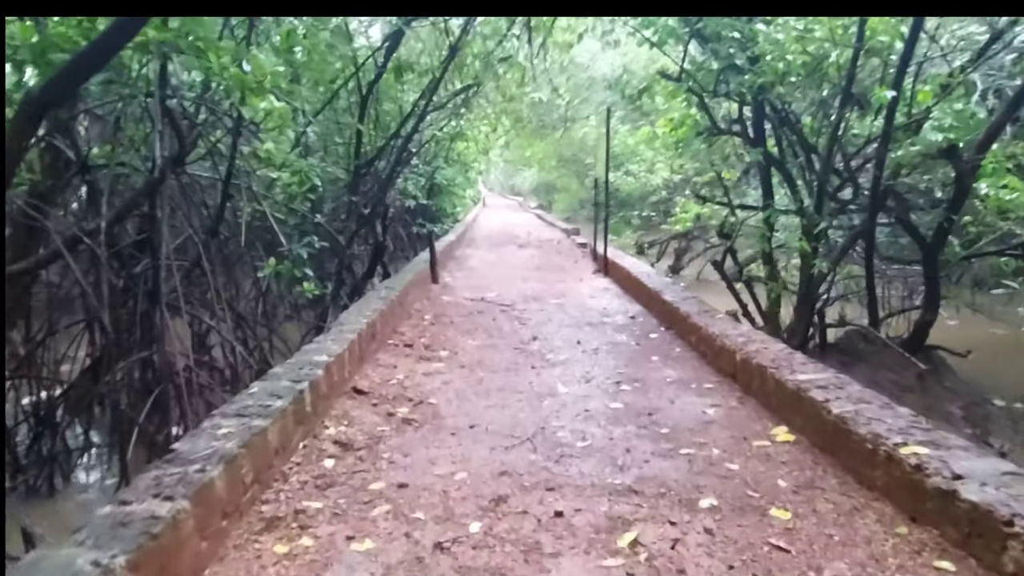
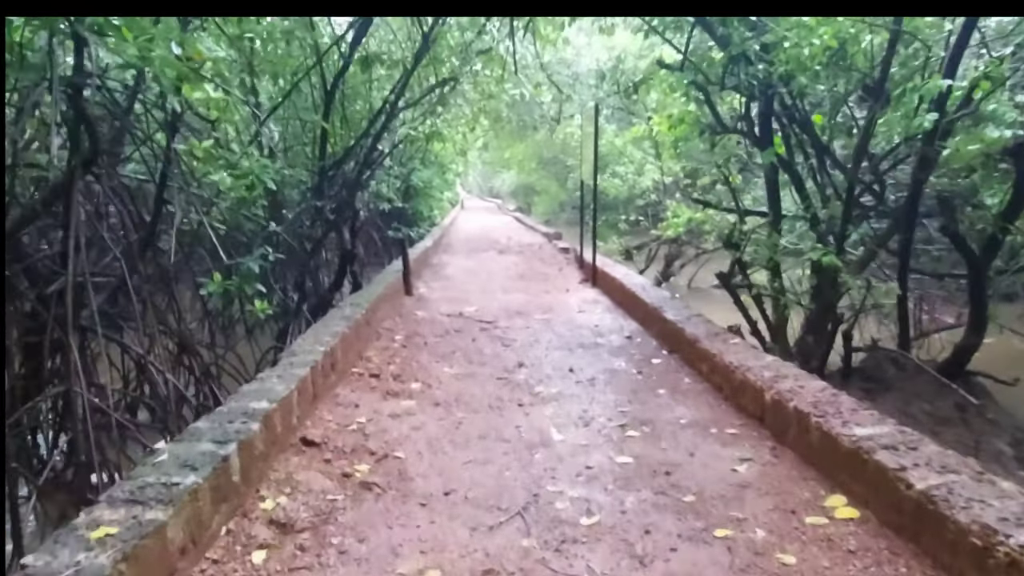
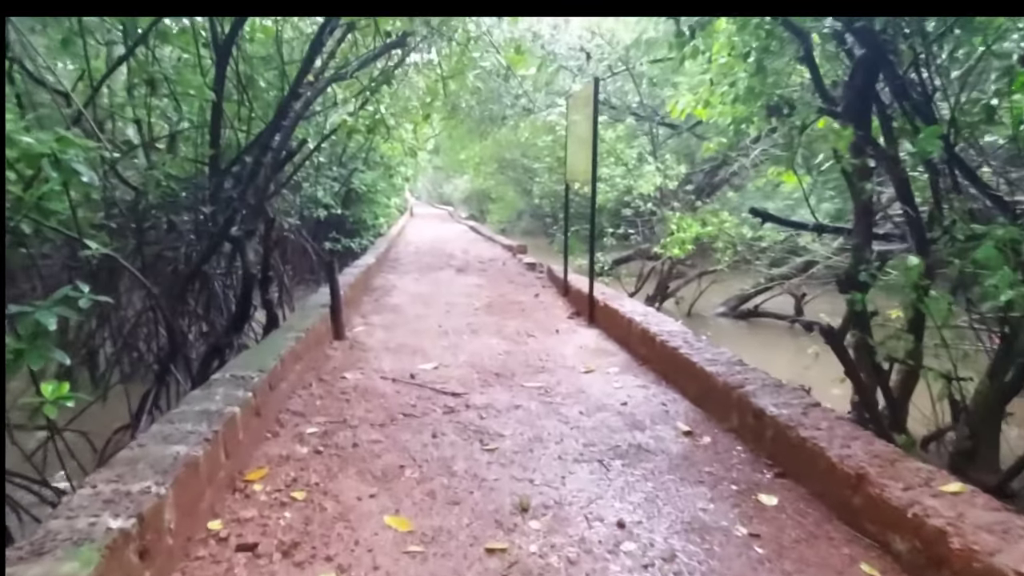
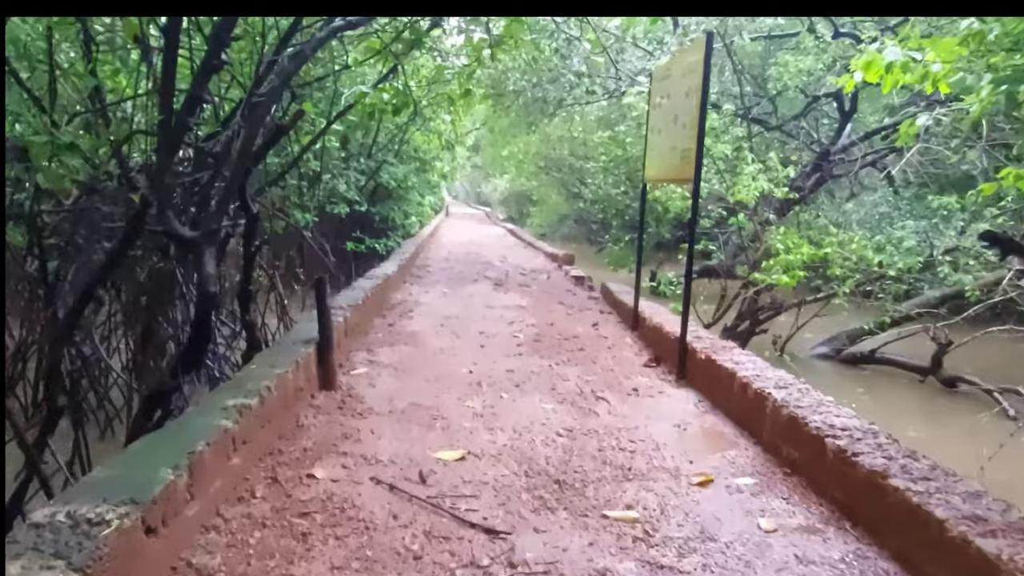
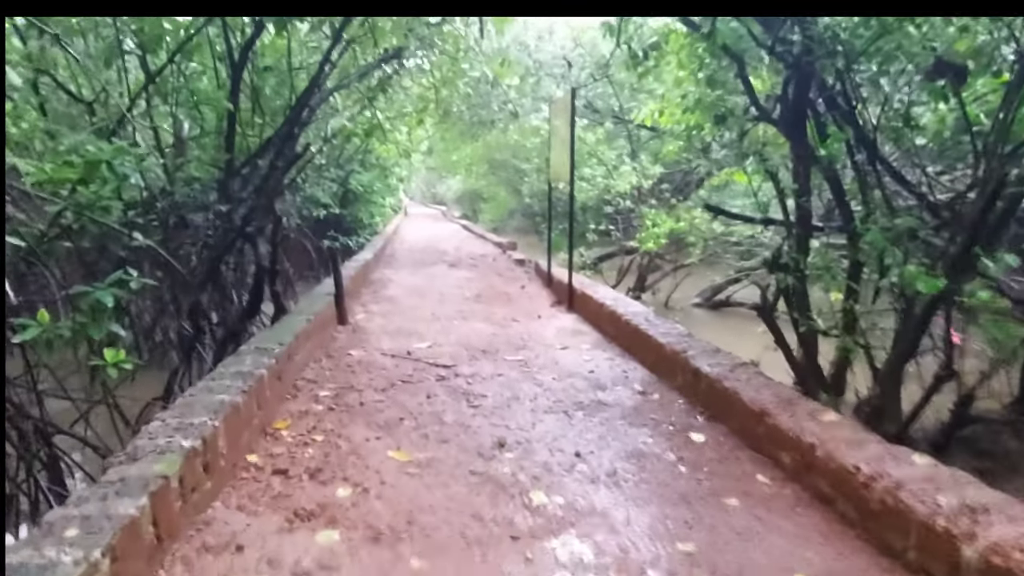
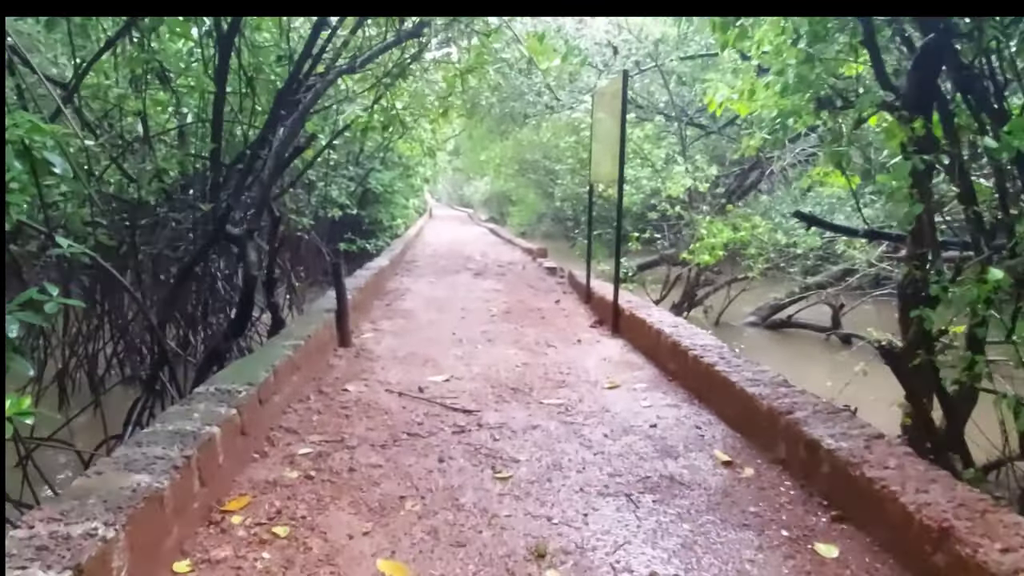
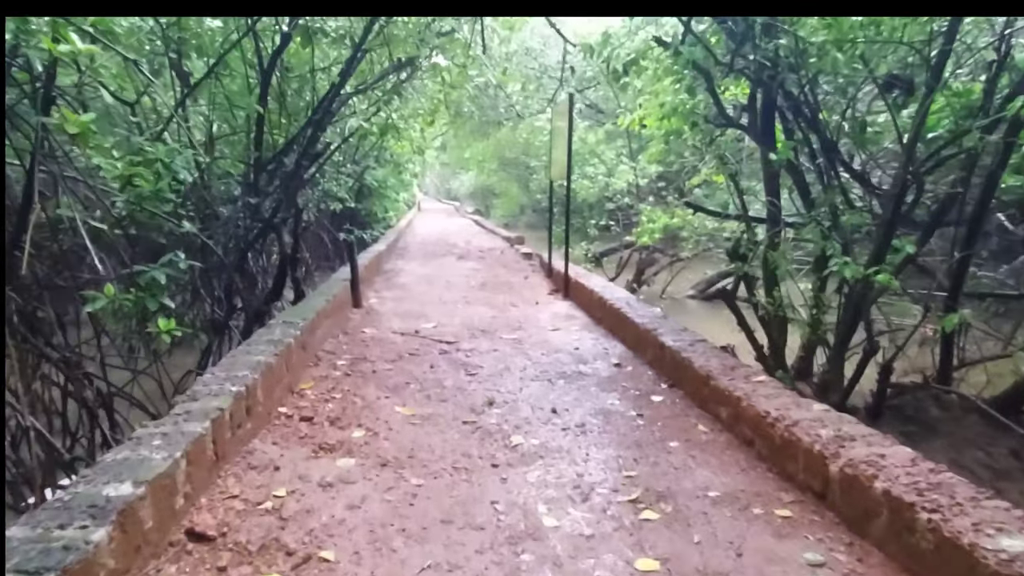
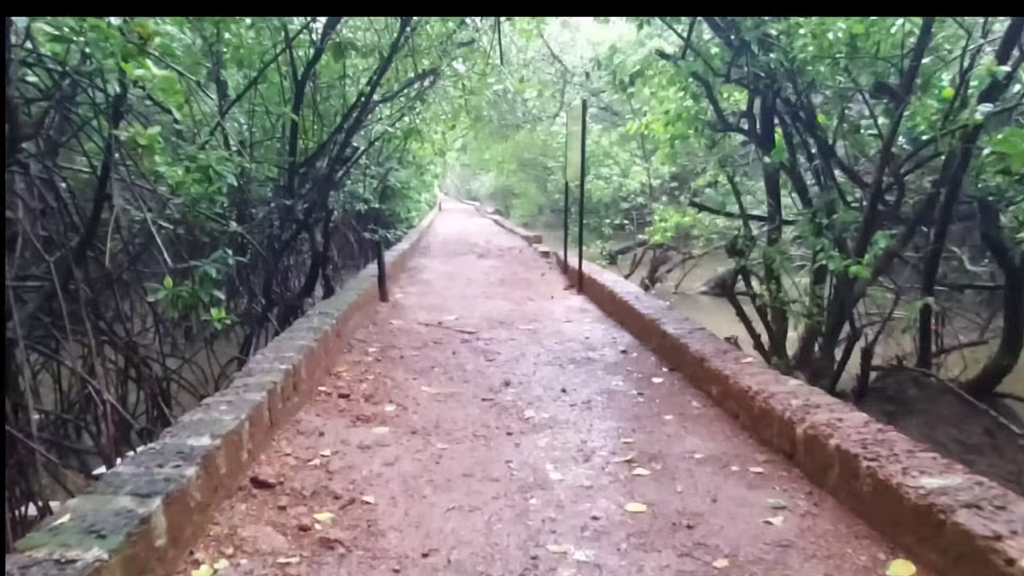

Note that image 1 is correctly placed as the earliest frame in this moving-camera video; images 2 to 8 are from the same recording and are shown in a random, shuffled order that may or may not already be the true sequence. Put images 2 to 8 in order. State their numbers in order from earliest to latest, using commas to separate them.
2, 8, 7, 5, 3, 6, 4
